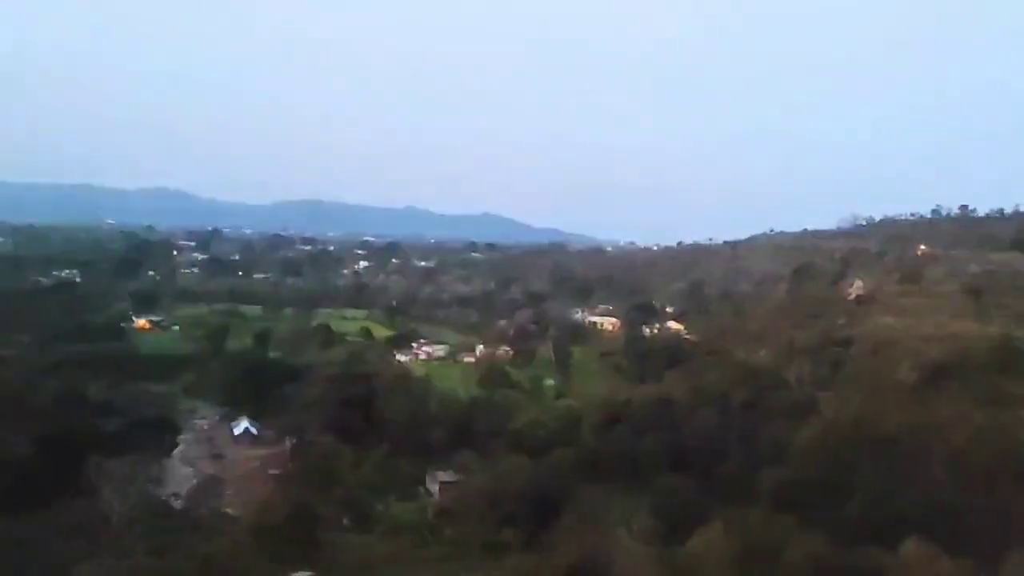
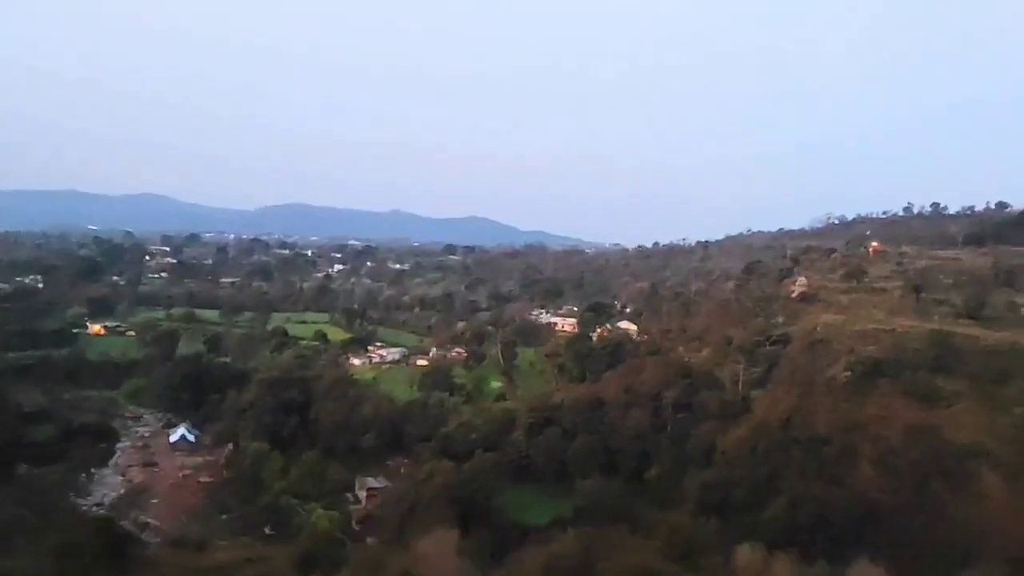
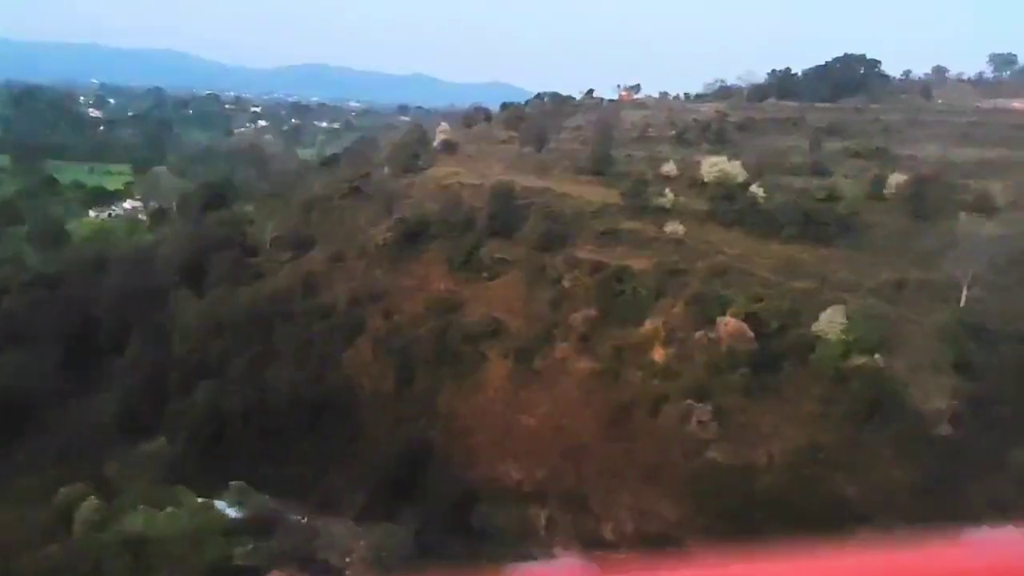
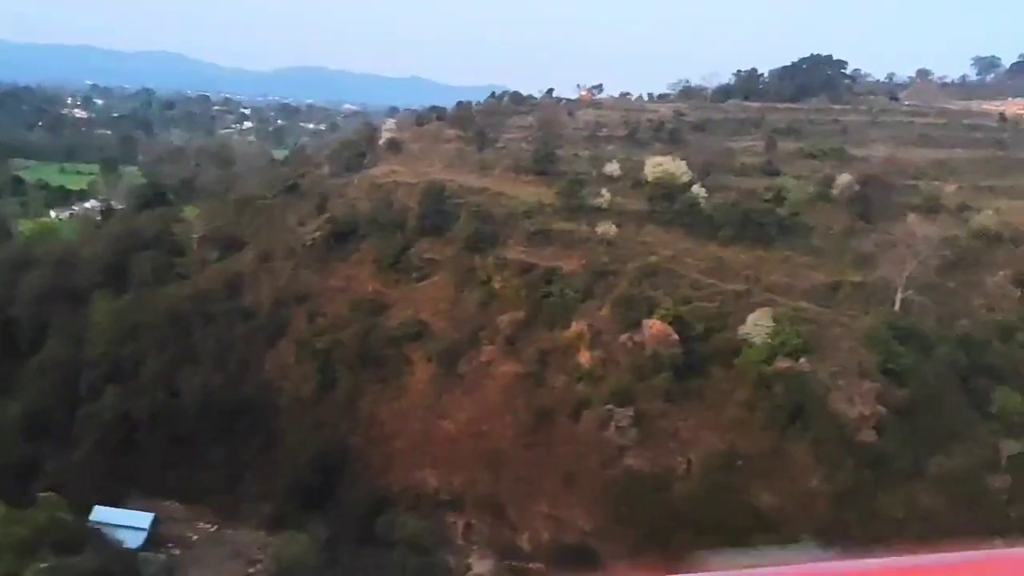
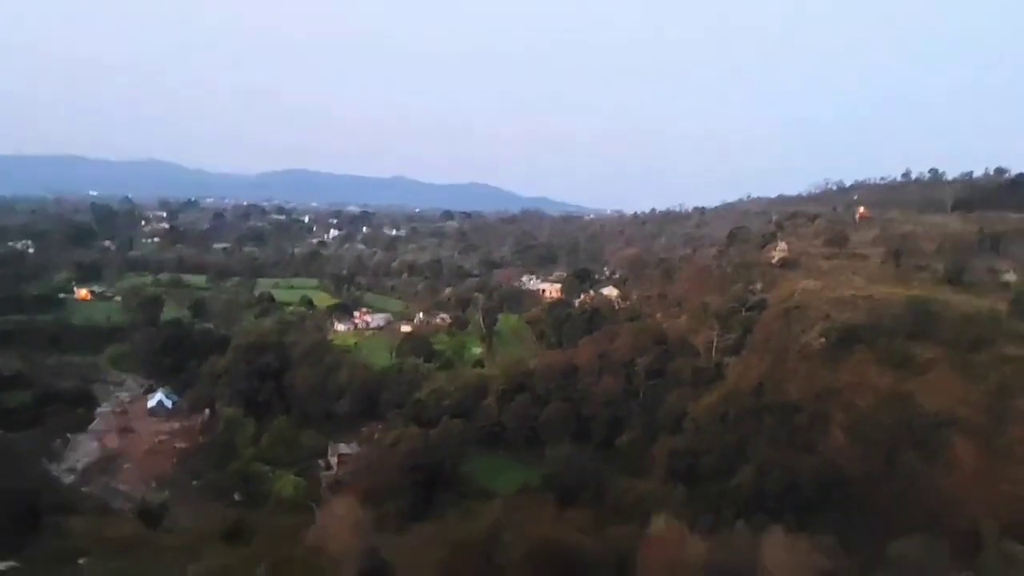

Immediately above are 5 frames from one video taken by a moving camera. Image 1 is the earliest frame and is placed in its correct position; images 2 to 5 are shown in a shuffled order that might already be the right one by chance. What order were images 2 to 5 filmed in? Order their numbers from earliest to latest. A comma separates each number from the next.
2, 5, 3, 4
